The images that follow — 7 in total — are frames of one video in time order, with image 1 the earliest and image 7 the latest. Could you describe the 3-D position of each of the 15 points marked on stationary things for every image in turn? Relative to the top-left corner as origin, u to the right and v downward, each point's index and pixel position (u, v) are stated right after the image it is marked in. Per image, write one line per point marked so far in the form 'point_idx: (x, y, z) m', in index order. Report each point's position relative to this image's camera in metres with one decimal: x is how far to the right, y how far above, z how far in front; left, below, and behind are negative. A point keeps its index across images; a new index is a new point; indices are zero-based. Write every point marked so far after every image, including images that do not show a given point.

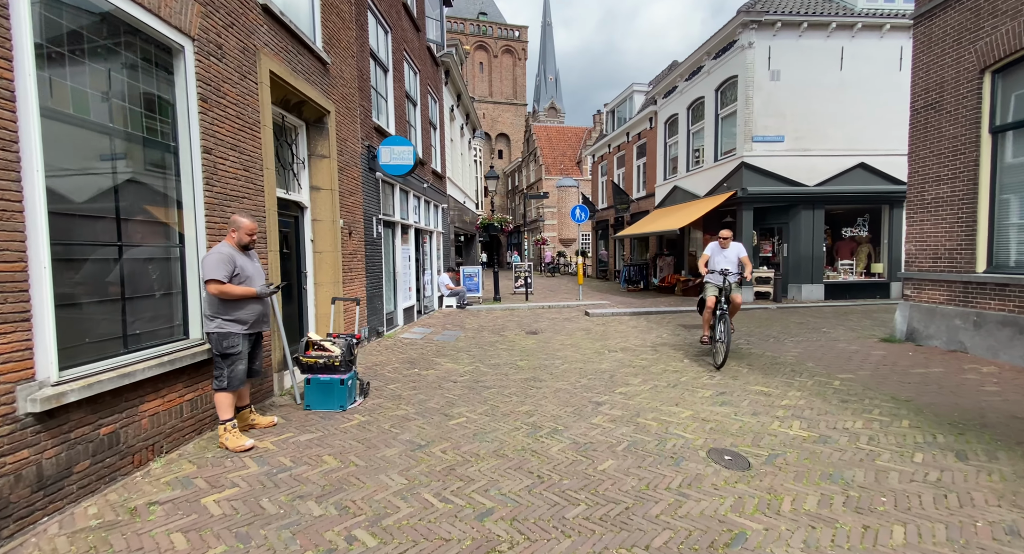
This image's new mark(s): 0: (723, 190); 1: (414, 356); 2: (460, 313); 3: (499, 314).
0: (+6.2, +2.6, +13.8) m
1: (-1.5, -1.2, +7.1) m
2: (-1.4, -0.9, +12.2) m
3: (-0.3, -1.0, +12.1) m
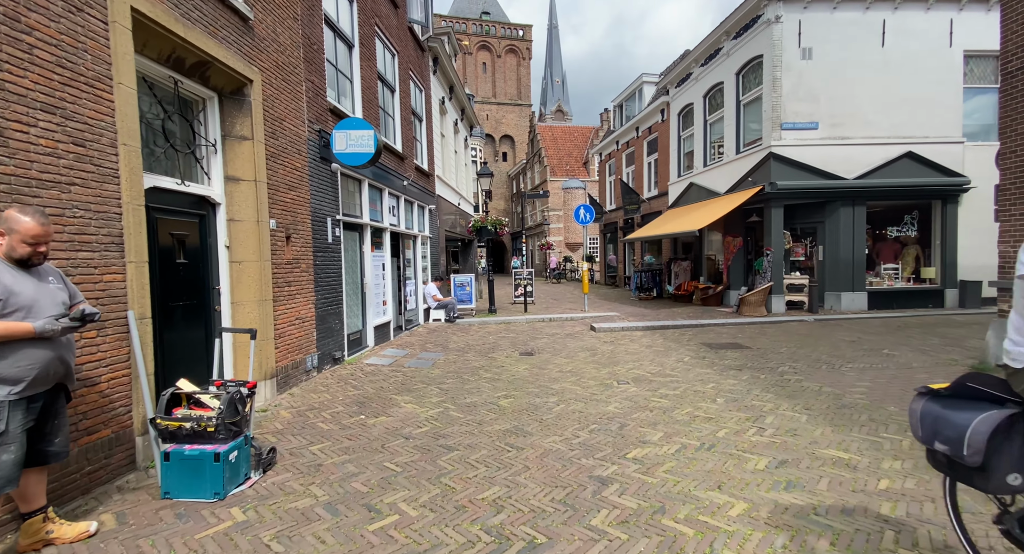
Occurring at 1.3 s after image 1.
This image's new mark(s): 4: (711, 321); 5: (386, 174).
0: (+6.1, +2.4, +12.2) m
1: (-1.7, -1.4, +5.6) m
2: (-1.5, -1.2, +10.6) m
3: (-0.5, -1.2, +10.6) m
4: (+4.4, -1.0, +10.5) m
5: (-2.4, +2.0, +8.9) m
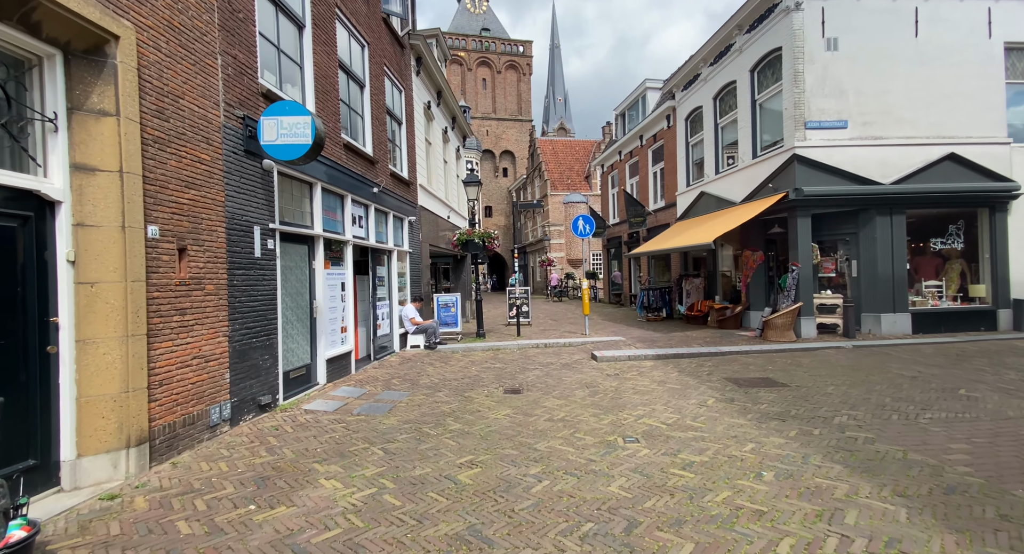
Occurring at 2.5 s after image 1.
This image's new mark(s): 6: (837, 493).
0: (+5.9, +2.0, +10.8) m
1: (-2.0, -1.6, +4.1) m
2: (-1.7, -1.6, +9.2) m
3: (-0.7, -1.6, +9.1) m
4: (+4.2, -1.4, +9.0) m
5: (-2.7, +1.6, +7.6) m
6: (+2.3, -1.5, +3.2) m
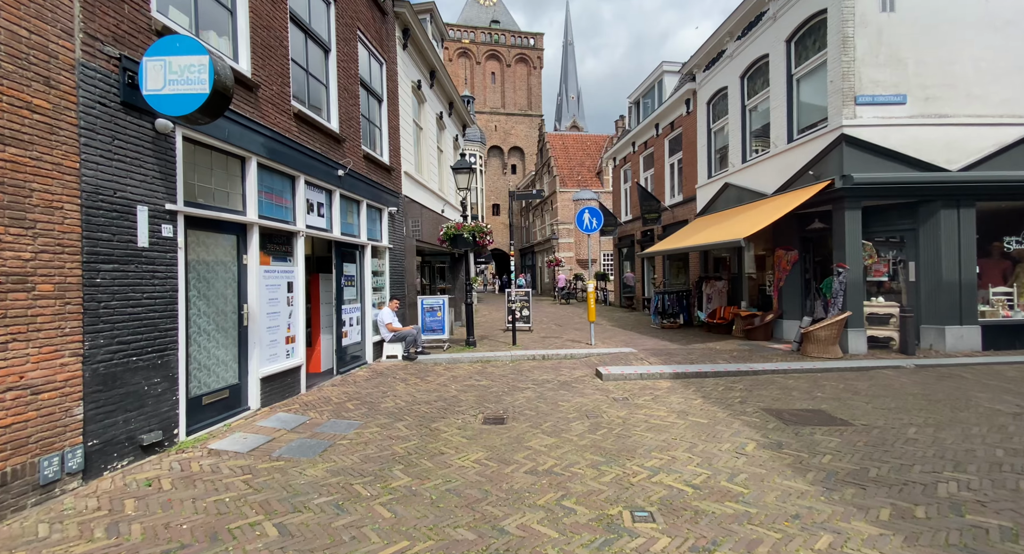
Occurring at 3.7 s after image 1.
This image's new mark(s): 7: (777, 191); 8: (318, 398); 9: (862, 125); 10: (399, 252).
0: (+5.8, +1.9, +9.2) m
1: (-2.3, -1.6, +2.8) m
2: (-1.9, -1.6, +7.8) m
3: (-0.9, -1.6, +7.7) m
4: (+4.0, -1.4, +7.5) m
5: (-2.9, +1.6, +6.3) m
6: (+1.9, -1.5, +1.8) m
7: (+5.7, +1.8, +10.1) m
8: (-2.5, -1.6, +6.0) m
9: (+6.1, +2.7, +8.2) m
10: (-2.4, +0.5, +9.8) m
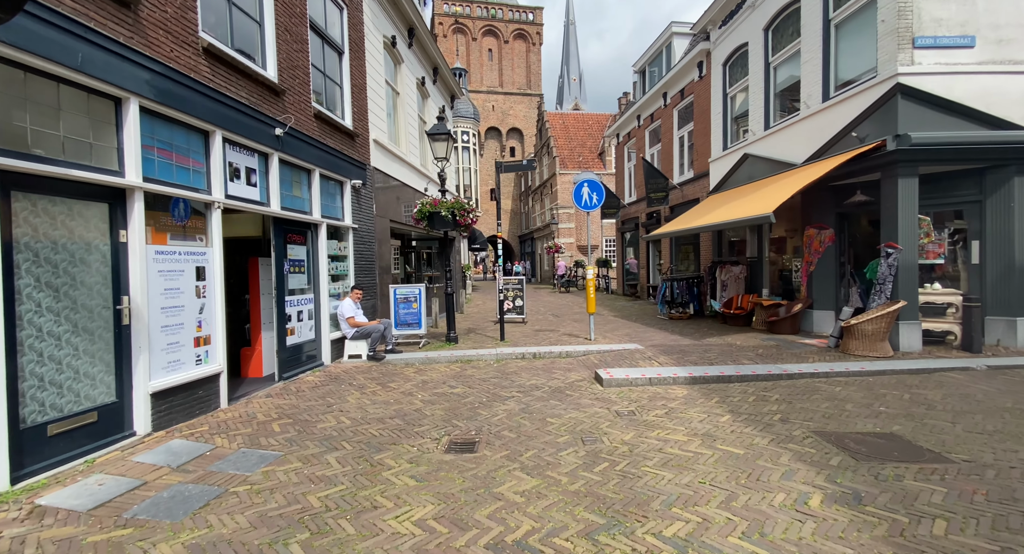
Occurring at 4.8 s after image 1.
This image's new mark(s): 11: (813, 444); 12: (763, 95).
0: (+5.5, +2.2, +7.8) m
1: (-2.6, -1.5, +1.5) m
2: (-2.1, -1.4, +6.5) m
3: (-1.1, -1.4, +6.4) m
4: (+3.8, -1.2, +6.1) m
5: (-3.1, +1.8, +4.9) m
6: (+1.7, -1.4, +0.4) m
7: (+5.4, +2.1, +8.6) m
8: (-2.7, -1.4, +4.7) m
9: (+5.9, +2.9, +6.8) m
10: (-2.6, +0.8, +8.4) m
11: (+2.5, -1.4, +4.0) m
12: (+5.5, +4.0, +10.3) m
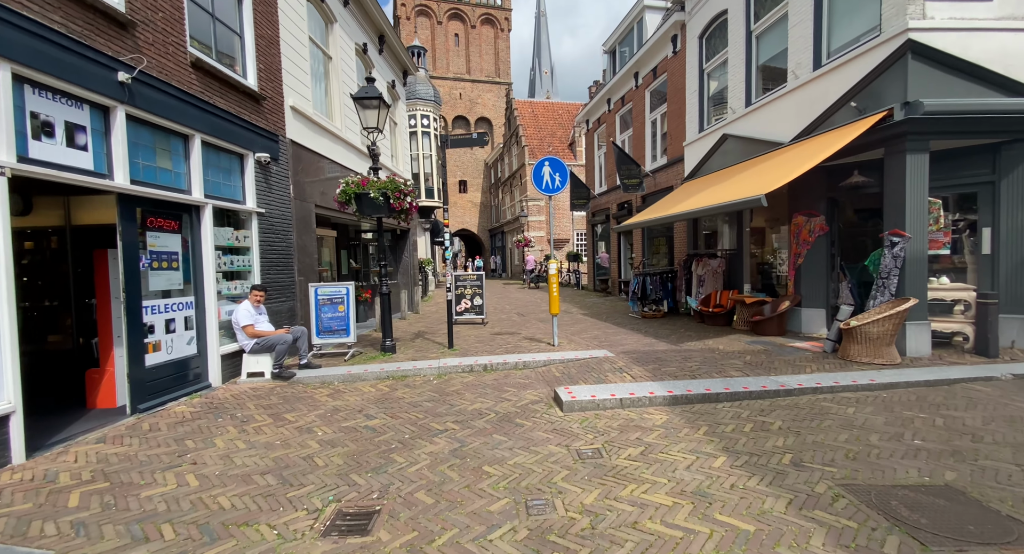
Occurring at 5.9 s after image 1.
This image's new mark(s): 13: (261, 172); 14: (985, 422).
0: (+4.7, +2.3, +6.7) m
1: (-3.0, -1.5, 0.0) m
2: (-2.8, -1.3, +5.1) m
3: (-1.8, -1.4, +5.0) m
4: (+3.1, -1.1, +5.0) m
5: (-3.7, +1.8, +3.3) m
6: (+1.3, -1.5, -0.8) m
7: (+4.6, +2.2, +7.6) m
8: (-3.3, -1.4, +3.2) m
9: (+5.1, +3.0, +5.7) m
10: (-3.4, +0.8, +6.9) m
11: (+2.0, -1.4, +2.8) m
12: (+4.6, +4.1, +9.2) m
13: (-3.5, +1.5, +6.6) m
14: (+4.1, -1.2, +4.1) m
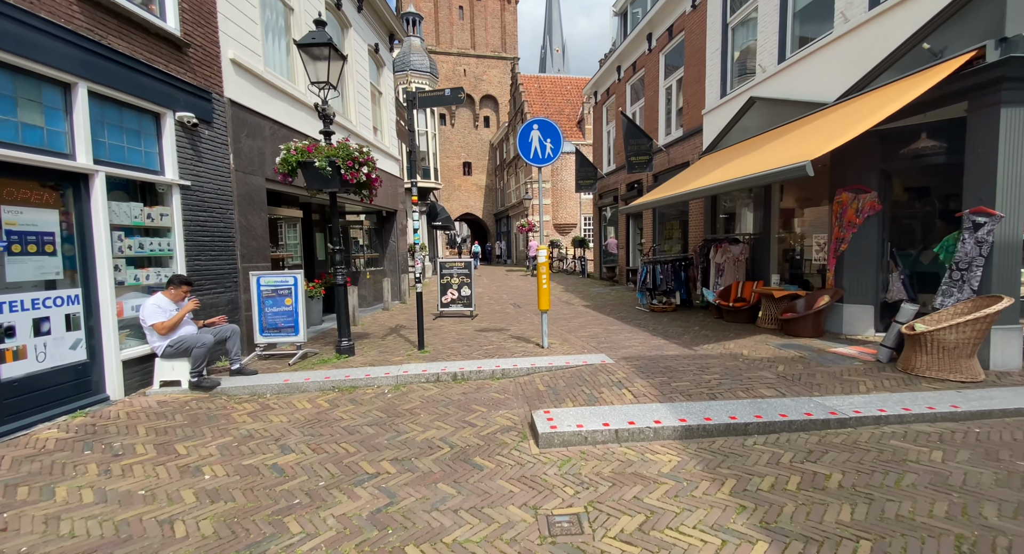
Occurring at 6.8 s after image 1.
0: (+4.5, +2.4, +5.3) m
1: (-3.4, -1.6, -1.1) m
2: (-3.1, -1.2, +4.0) m
3: (-2.1, -1.3, +3.9) m
4: (+2.8, -1.1, +3.8) m
5: (-4.0, +1.9, +2.2) m
6: (+0.9, -1.6, -2.0) m
7: (+4.4, +2.4, +6.2) m
8: (-3.7, -1.3, +2.1) m
9: (+4.9, +3.1, +4.3) m
10: (-3.7, +1.0, +5.7) m
11: (+1.6, -1.4, +1.6) m
12: (+4.4, +4.3, +7.8) m
13: (-3.7, +1.6, +5.4) m
14: (+3.8, -1.2, +2.8) m
